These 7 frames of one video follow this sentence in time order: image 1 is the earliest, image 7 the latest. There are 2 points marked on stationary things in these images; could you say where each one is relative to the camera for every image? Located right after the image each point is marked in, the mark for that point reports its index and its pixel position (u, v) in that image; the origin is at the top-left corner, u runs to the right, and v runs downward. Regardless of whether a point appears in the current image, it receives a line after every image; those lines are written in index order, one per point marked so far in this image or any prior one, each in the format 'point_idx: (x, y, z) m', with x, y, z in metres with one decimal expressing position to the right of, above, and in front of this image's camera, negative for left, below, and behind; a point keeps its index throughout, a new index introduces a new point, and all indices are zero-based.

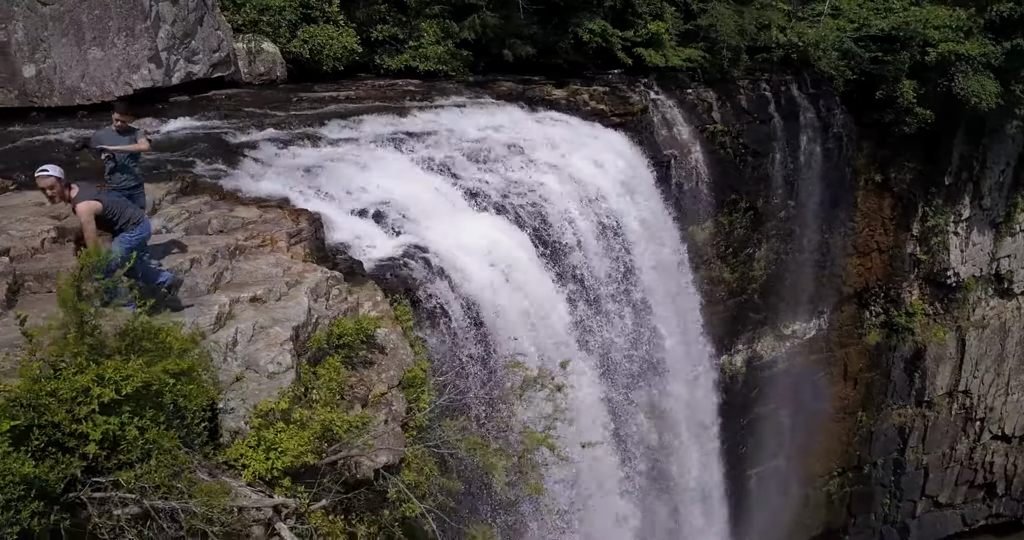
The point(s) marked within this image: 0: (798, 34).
0: (+5.1, +4.3, +13.1) m
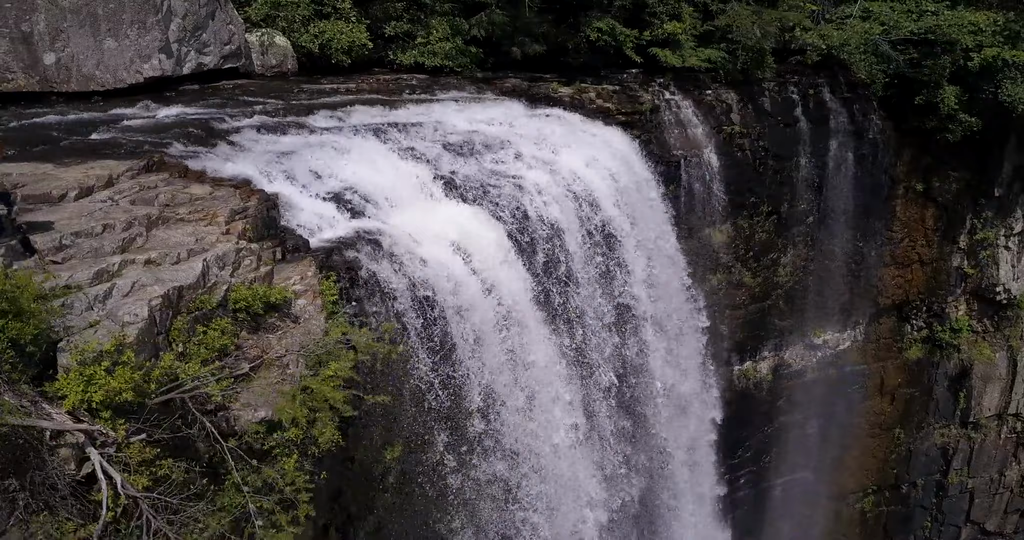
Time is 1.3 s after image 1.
0: (+5.4, +4.2, +12.9) m
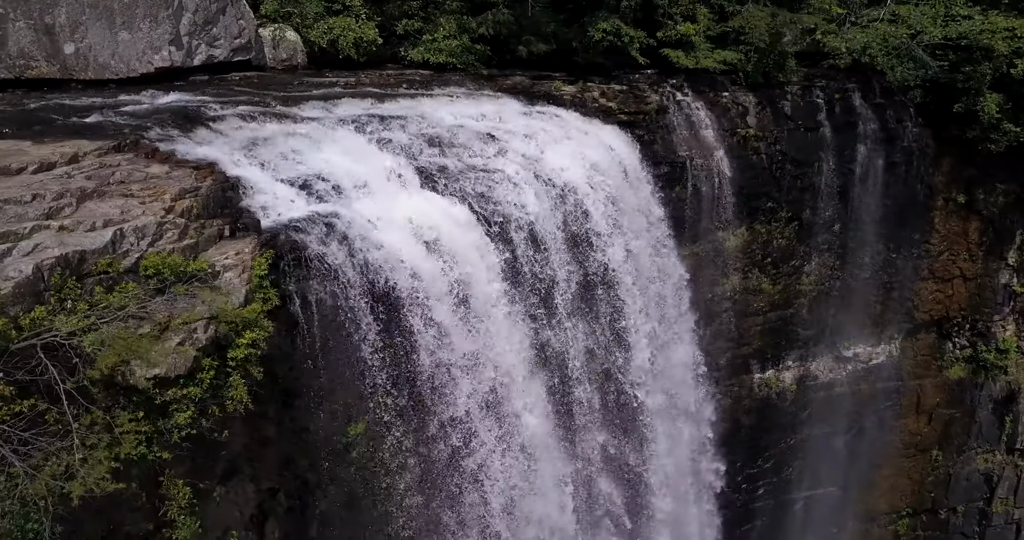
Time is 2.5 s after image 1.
0: (+5.7, +4.0, +12.6) m
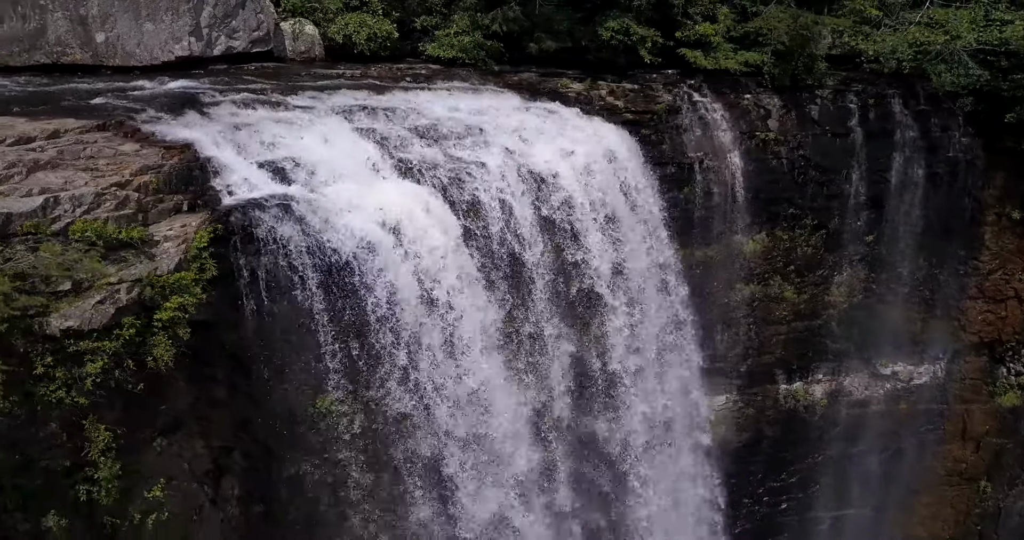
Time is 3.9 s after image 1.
0: (+6.1, +3.8, +12.1) m
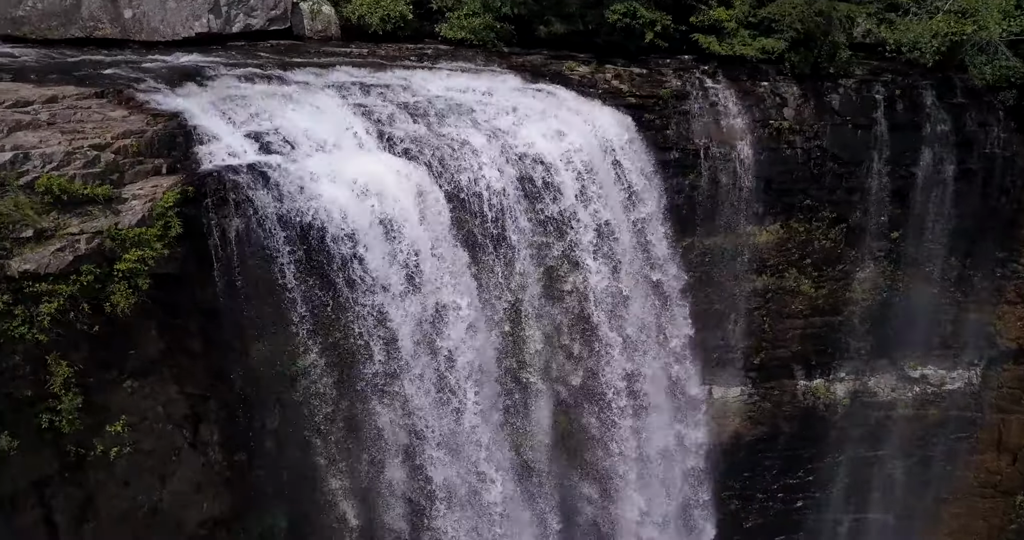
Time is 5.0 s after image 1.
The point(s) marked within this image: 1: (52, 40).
0: (+6.3, +3.9, +11.7) m
1: (-6.3, +3.2, +9.9) m
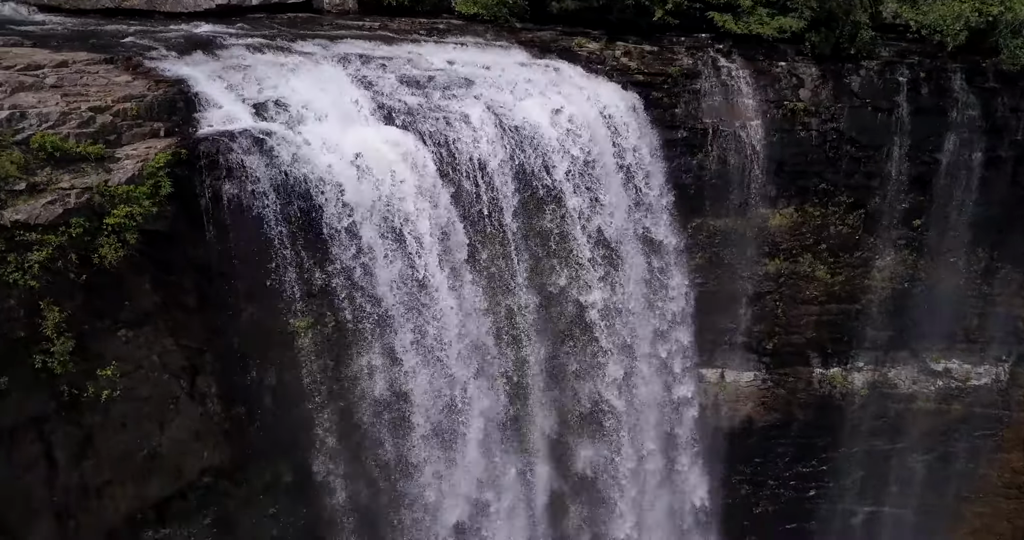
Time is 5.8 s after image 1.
0: (+6.5, +4.1, +11.4) m
1: (-6.2, +3.8, +10.5) m
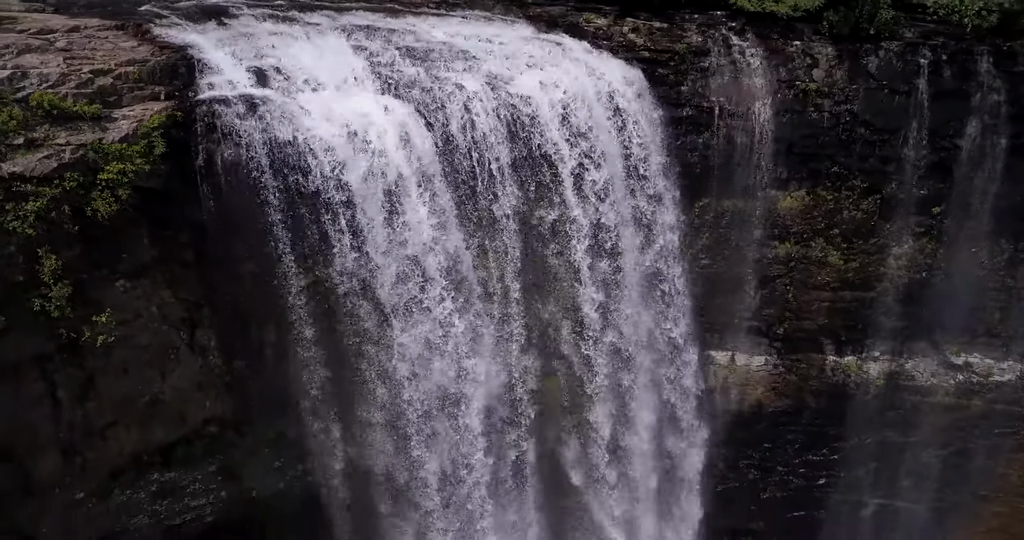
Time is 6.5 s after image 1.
0: (+6.6, +4.3, +11.0) m
1: (-6.1, +4.4, +11.0) m
